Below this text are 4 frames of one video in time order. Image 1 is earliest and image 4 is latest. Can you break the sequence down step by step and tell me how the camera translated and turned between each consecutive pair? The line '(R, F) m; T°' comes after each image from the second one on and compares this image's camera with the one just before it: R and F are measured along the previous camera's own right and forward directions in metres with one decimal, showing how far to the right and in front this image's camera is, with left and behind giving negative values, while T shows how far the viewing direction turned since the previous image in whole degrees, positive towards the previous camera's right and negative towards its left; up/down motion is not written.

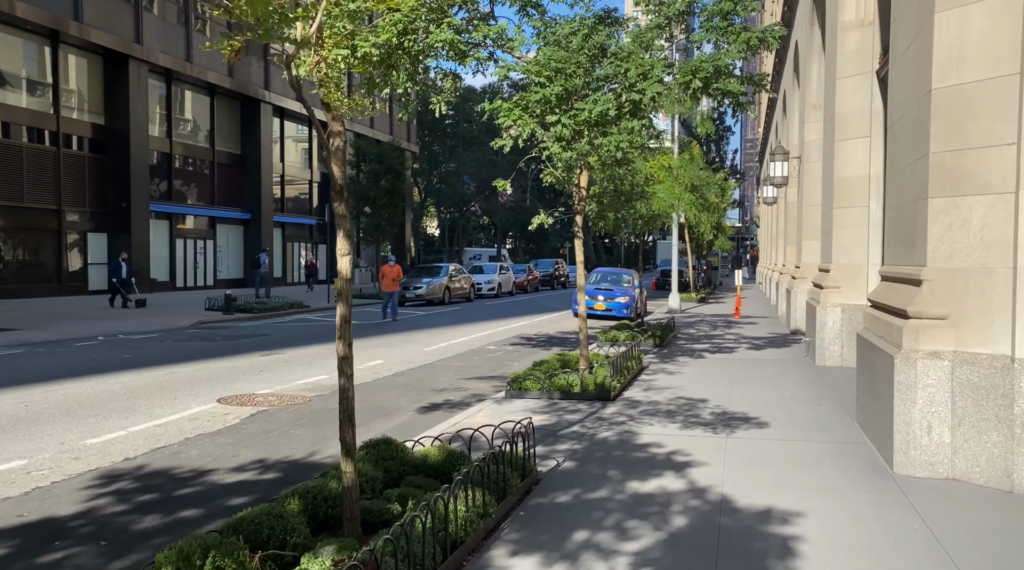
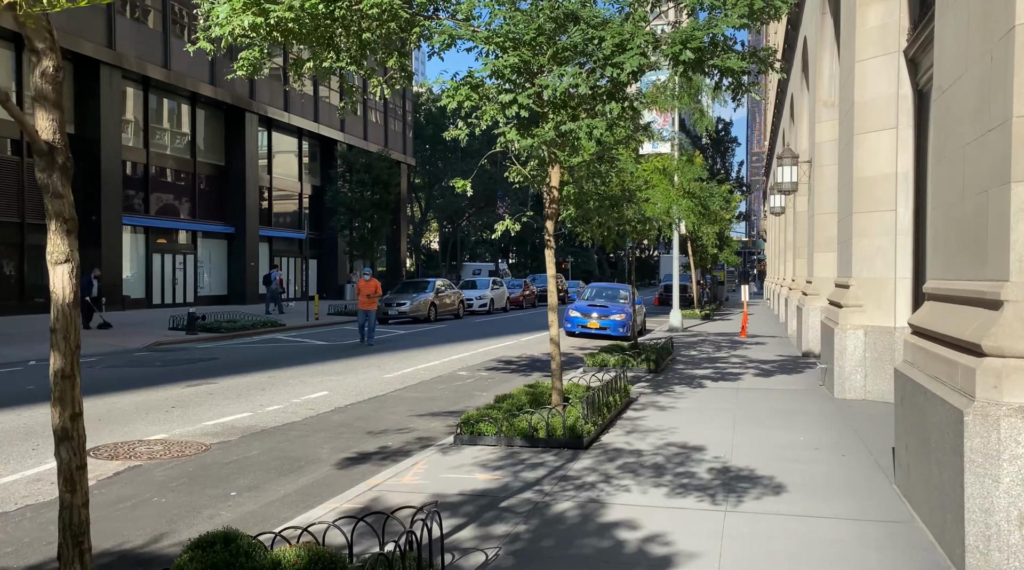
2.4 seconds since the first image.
(+0.6, +1.8) m; 0°
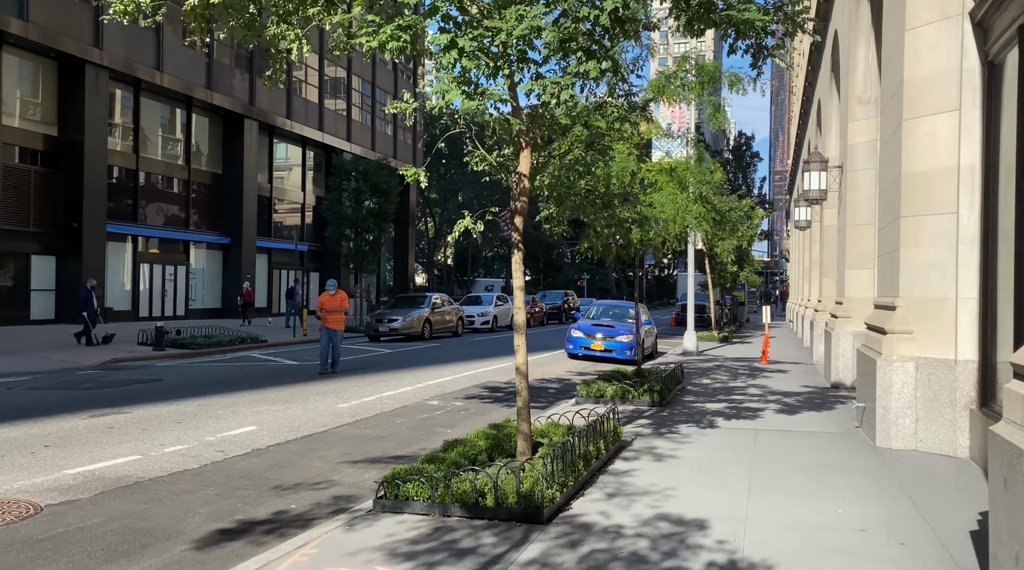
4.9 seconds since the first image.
(+0.6, +1.9) m; -1°
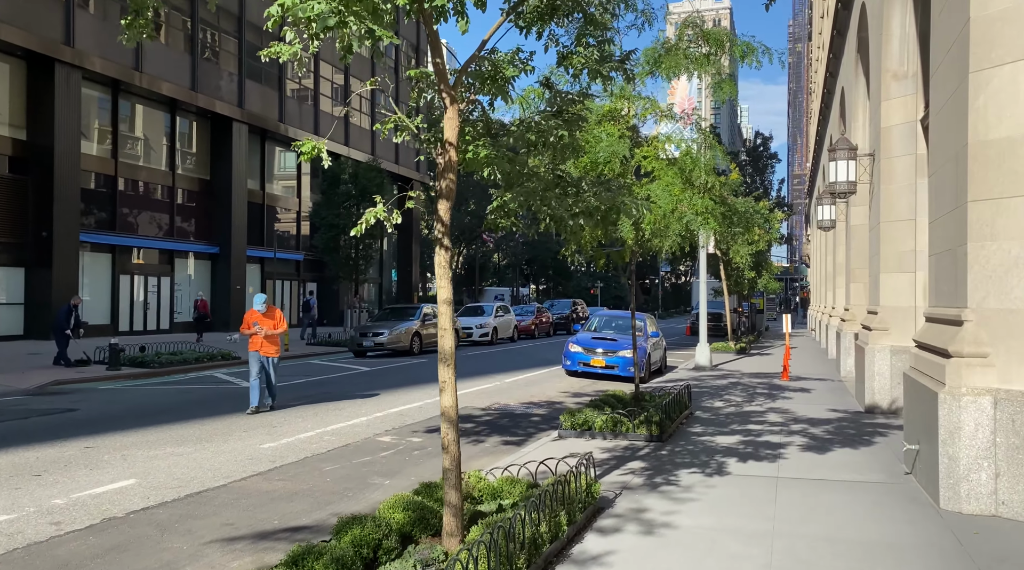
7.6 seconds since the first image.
(+0.6, +2.0) m; -1°
